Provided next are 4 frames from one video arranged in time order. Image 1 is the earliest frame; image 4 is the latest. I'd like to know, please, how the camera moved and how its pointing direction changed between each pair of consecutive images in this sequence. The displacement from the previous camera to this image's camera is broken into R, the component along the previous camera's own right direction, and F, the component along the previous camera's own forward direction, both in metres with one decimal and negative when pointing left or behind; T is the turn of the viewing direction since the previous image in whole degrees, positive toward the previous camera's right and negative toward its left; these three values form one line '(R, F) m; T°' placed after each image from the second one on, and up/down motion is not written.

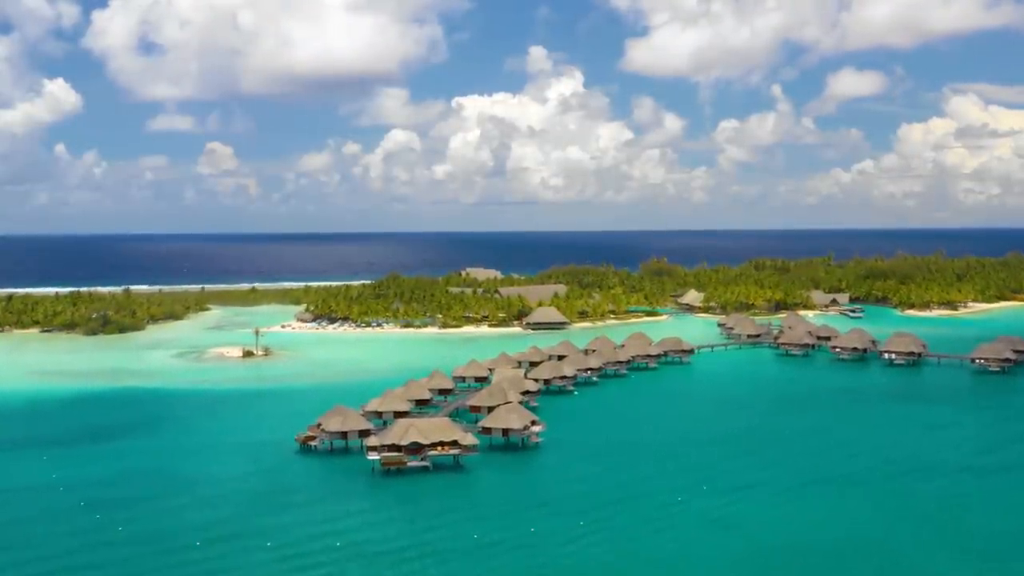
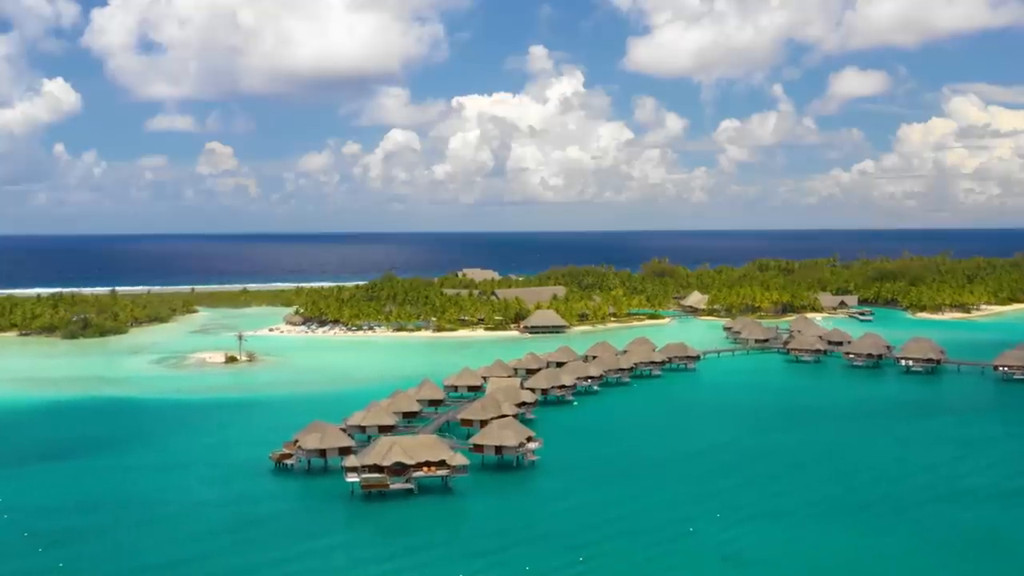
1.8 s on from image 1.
(+0.1, +1.7) m; 0°
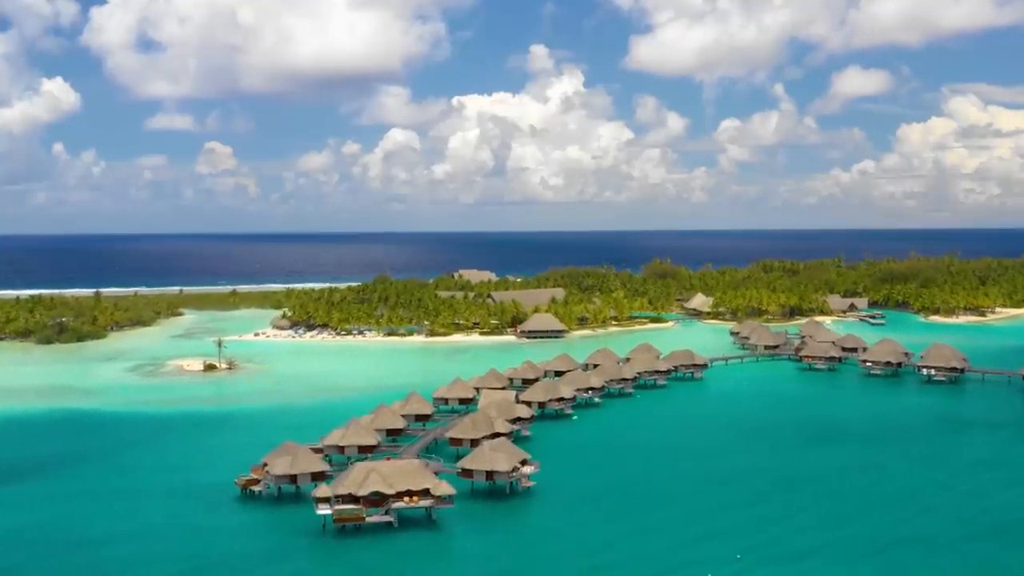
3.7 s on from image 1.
(+0.2, +1.9) m; 0°
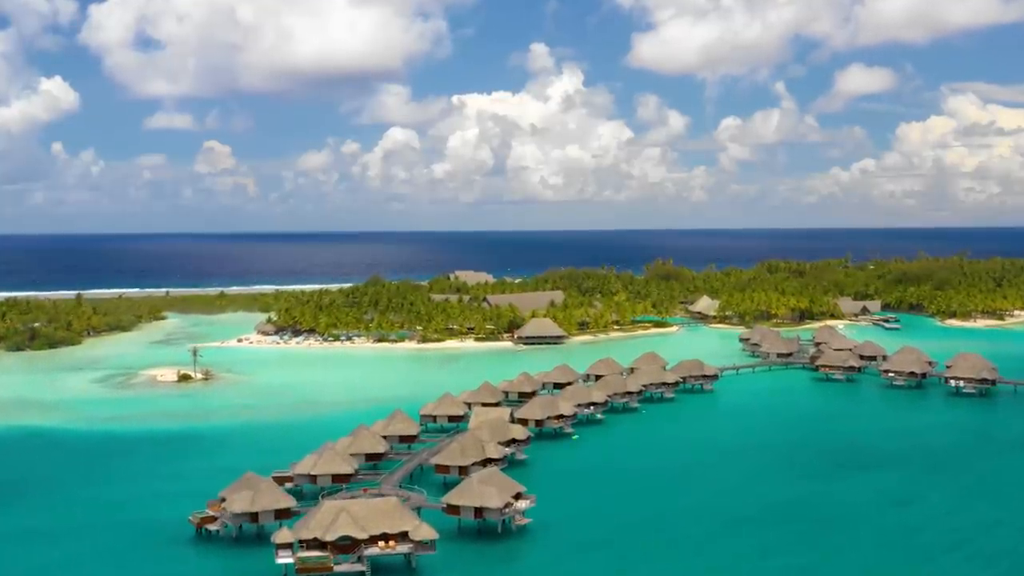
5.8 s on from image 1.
(+0.1, +2.1) m; 0°
